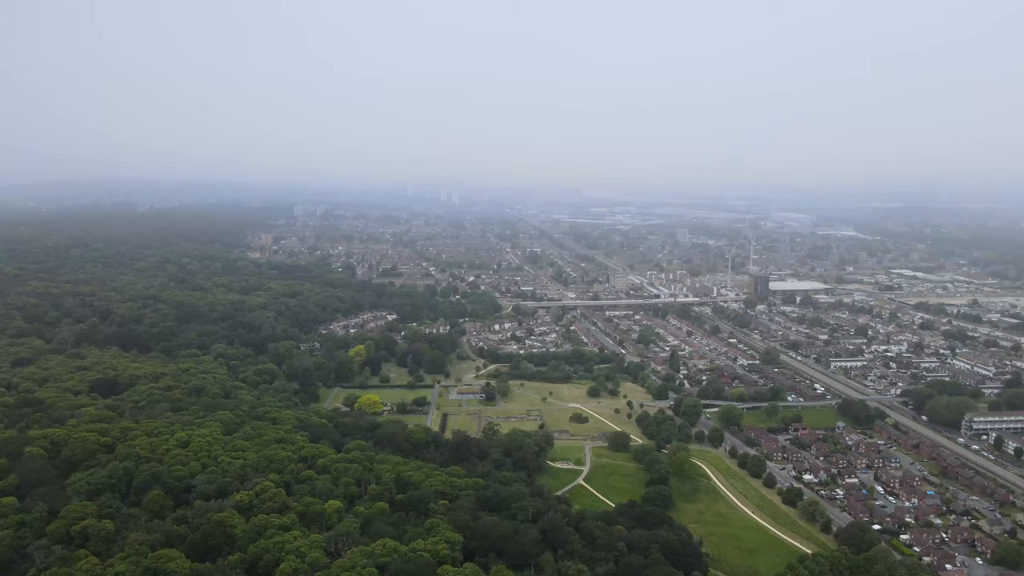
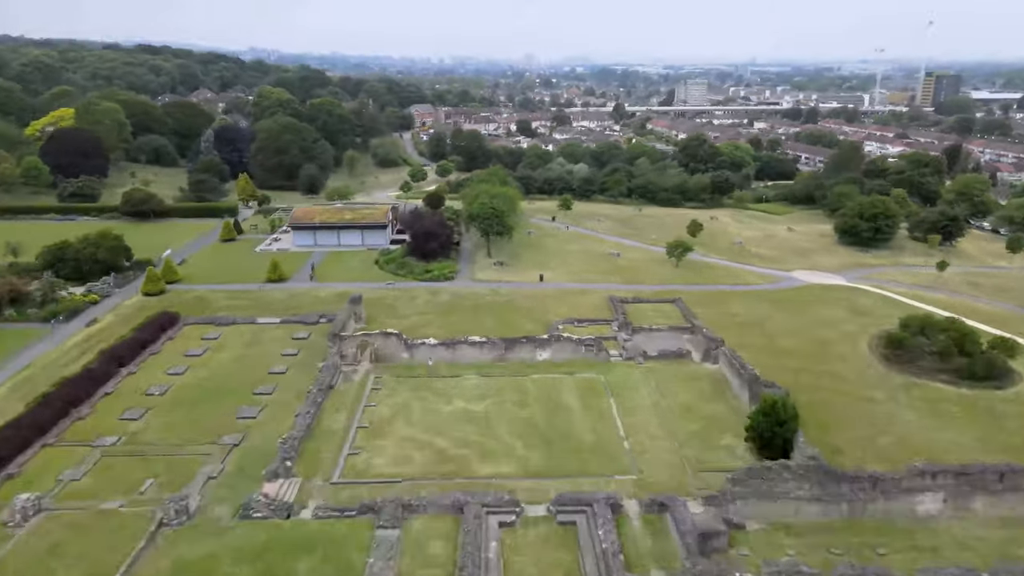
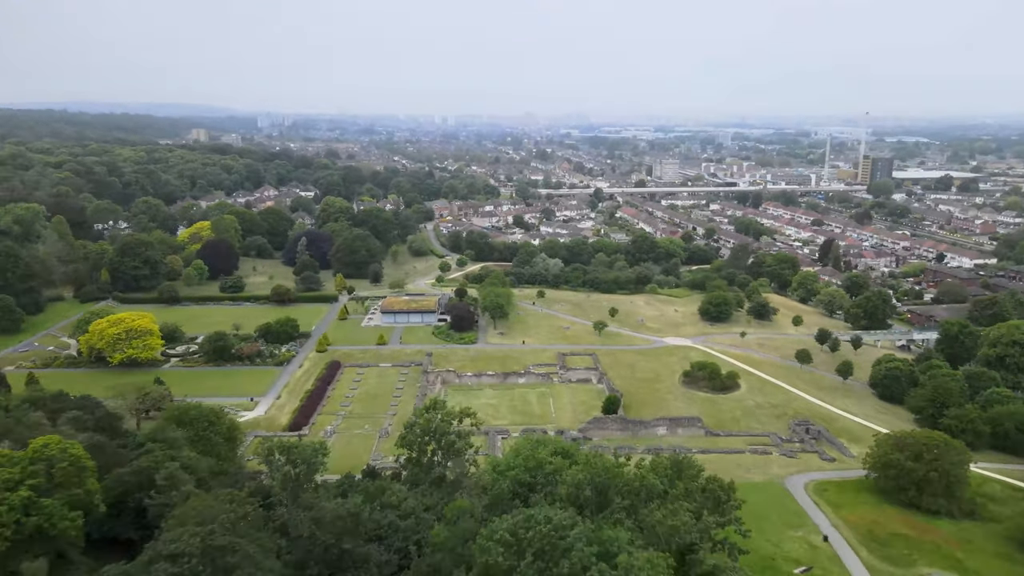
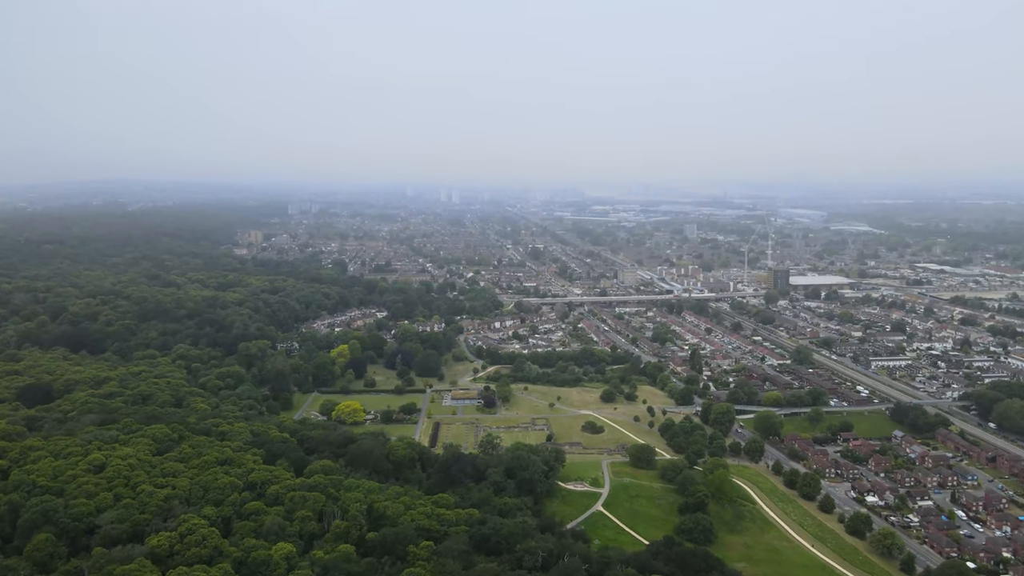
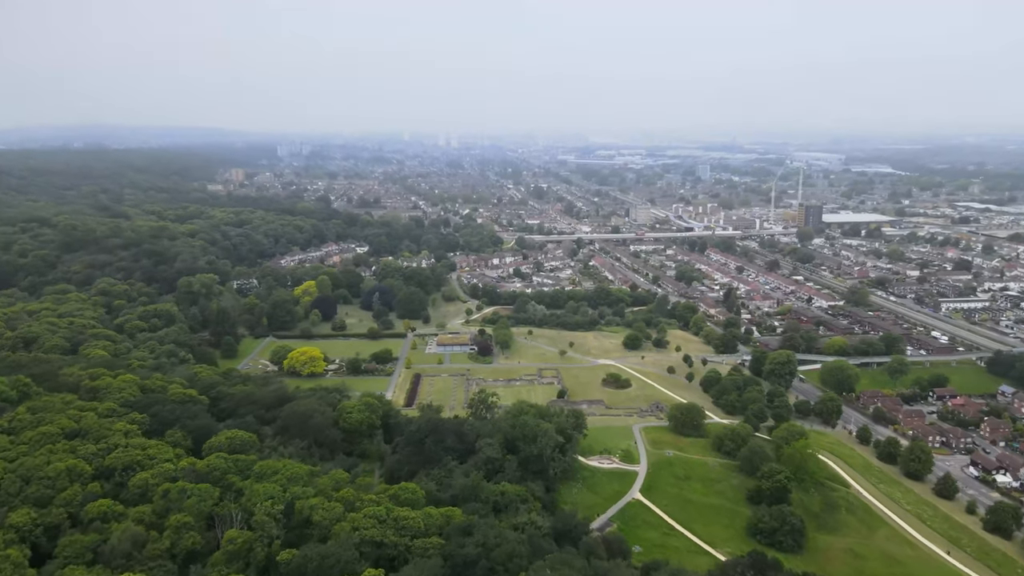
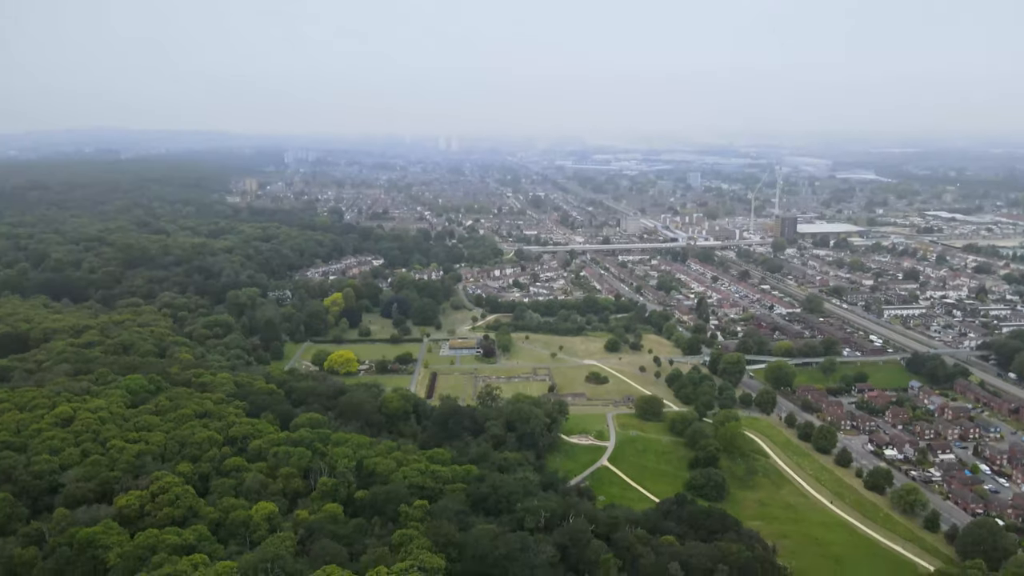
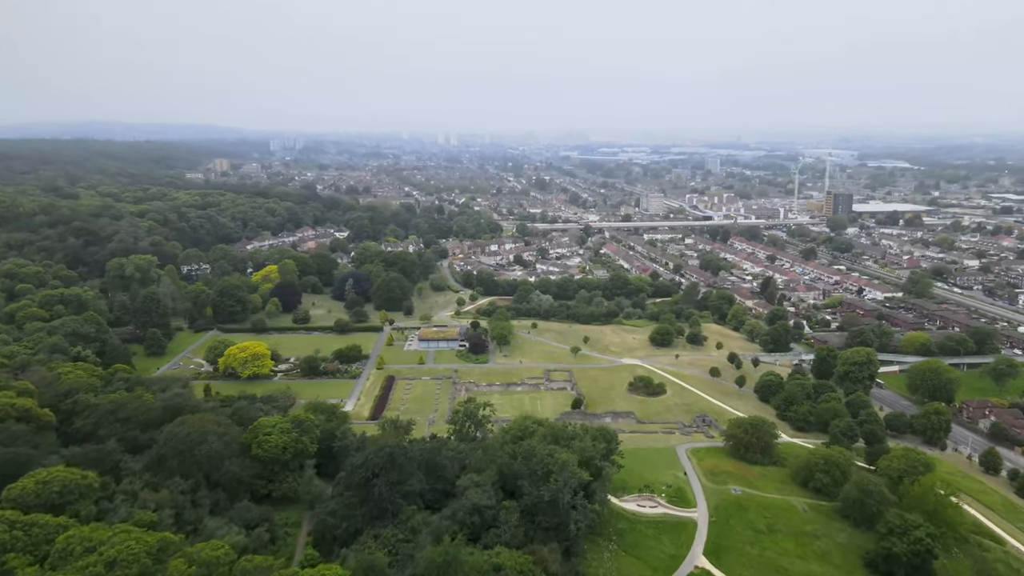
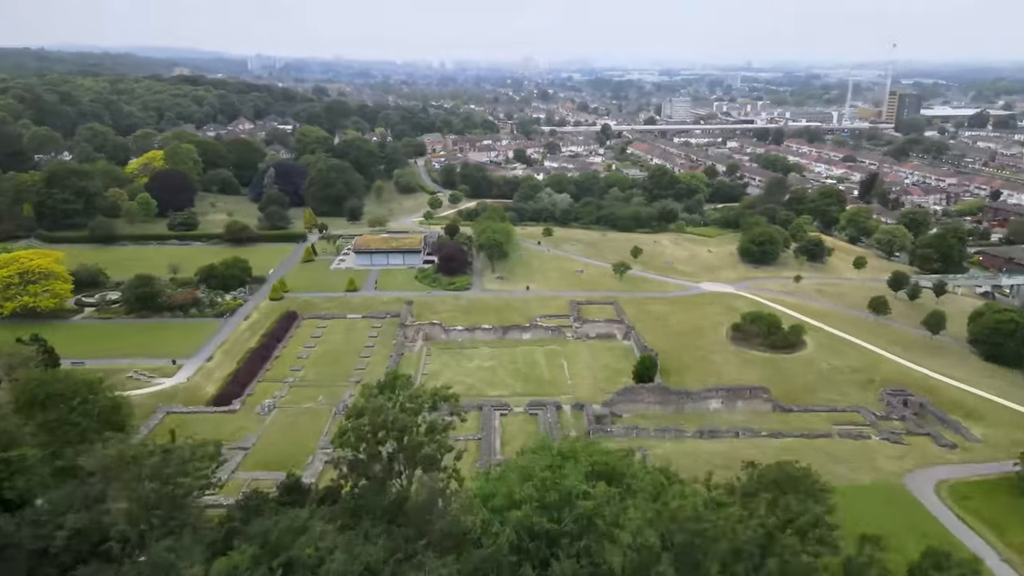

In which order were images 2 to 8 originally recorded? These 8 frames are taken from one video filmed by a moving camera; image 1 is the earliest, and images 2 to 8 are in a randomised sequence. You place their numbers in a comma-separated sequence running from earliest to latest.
4, 6, 5, 7, 3, 8, 2
